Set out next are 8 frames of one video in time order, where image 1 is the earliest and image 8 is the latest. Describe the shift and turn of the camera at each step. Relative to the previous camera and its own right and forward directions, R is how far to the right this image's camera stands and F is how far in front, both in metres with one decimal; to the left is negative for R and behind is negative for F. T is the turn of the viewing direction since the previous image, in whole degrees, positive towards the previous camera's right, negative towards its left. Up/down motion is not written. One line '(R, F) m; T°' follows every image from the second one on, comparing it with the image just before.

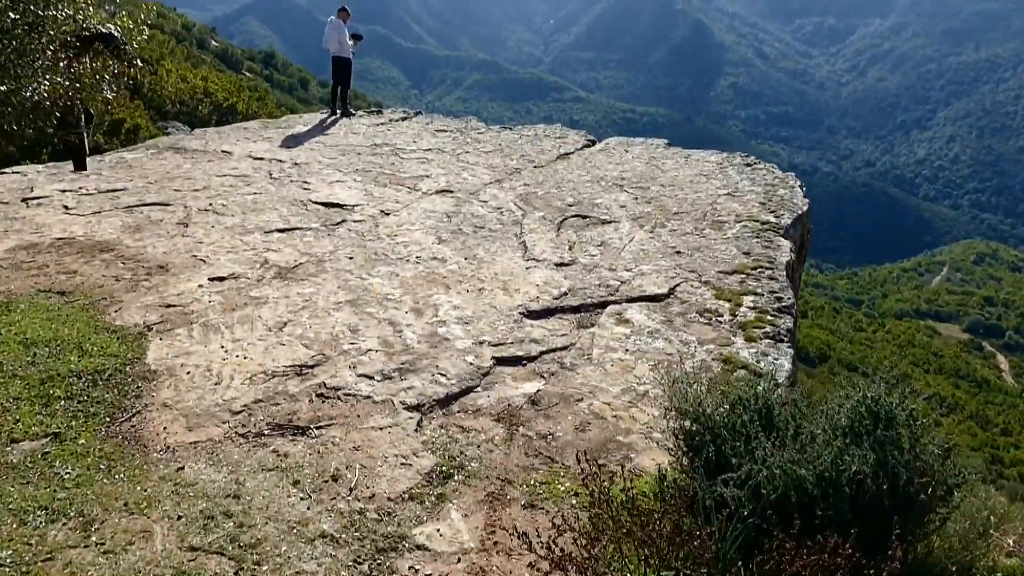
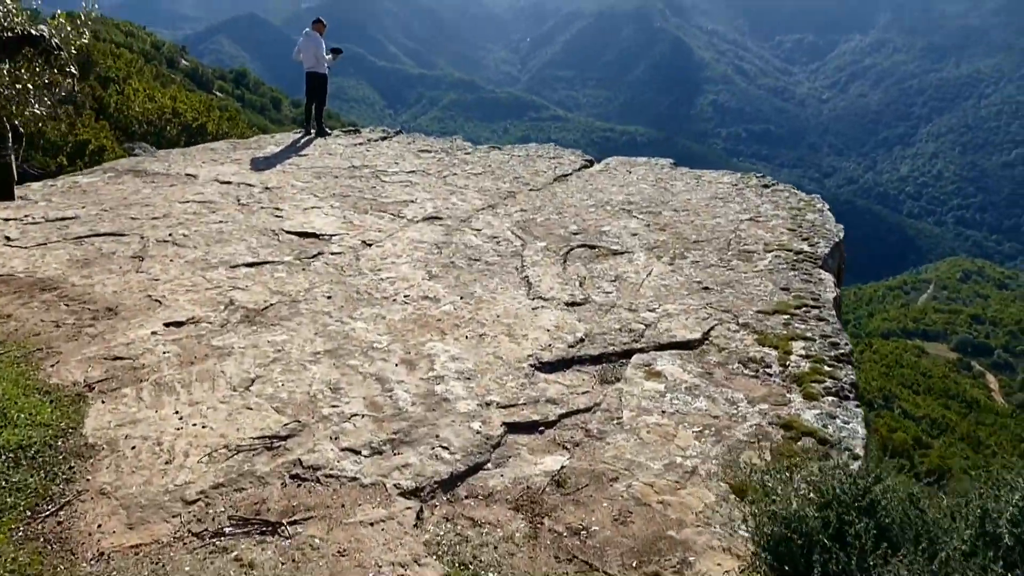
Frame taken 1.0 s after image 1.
(-0.2, +0.8) m; +2°
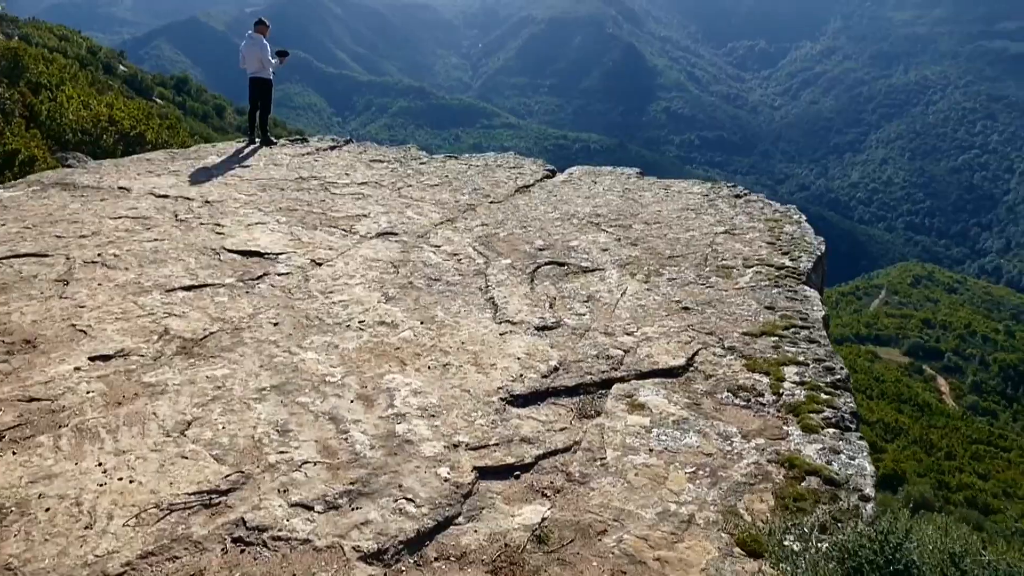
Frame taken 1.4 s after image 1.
(-0.1, +0.4) m; +3°
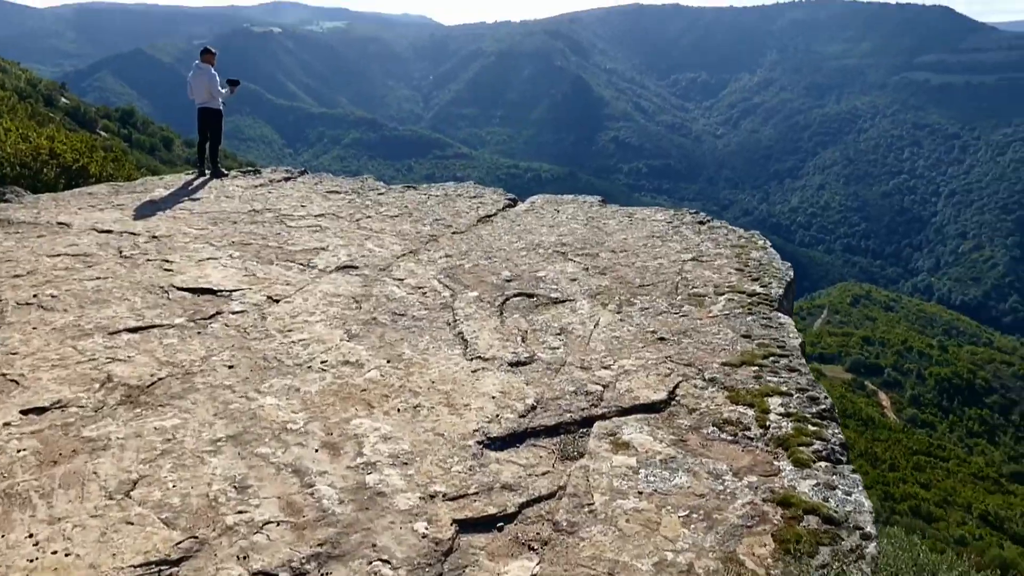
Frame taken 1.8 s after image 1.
(-0.1, +0.2) m; +3°
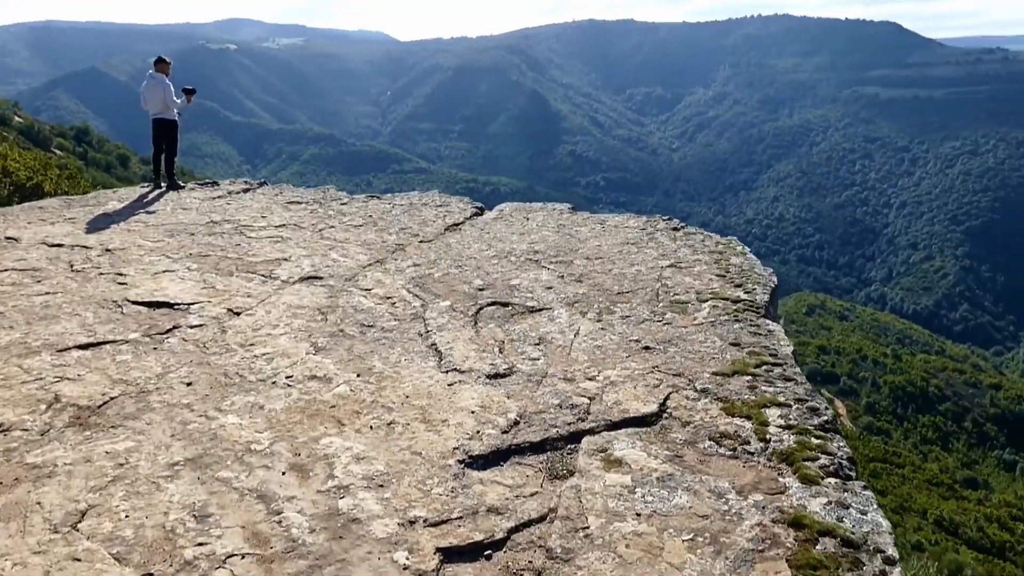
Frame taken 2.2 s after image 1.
(-0.1, +0.2) m; +2°
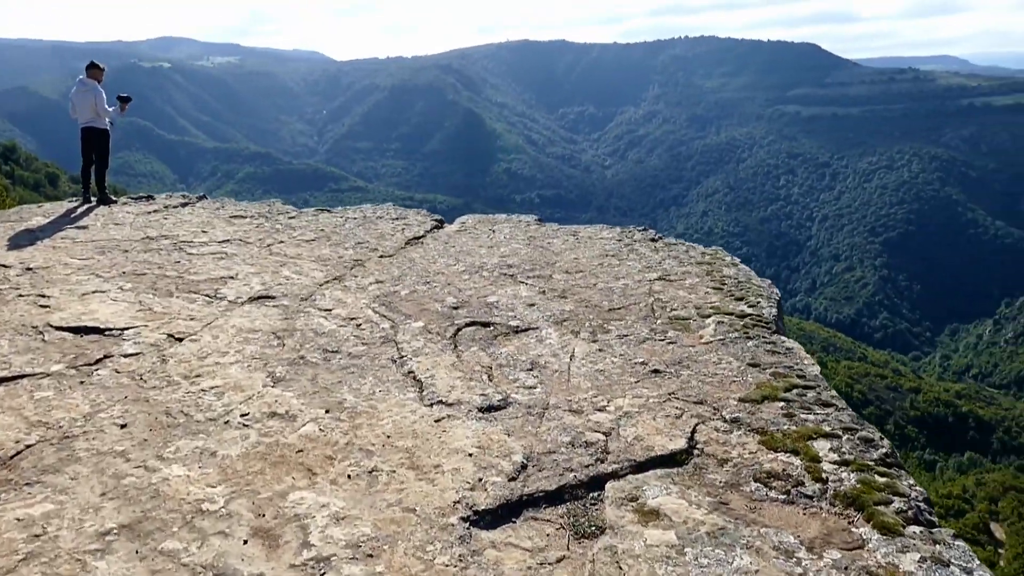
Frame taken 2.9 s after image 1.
(-0.2, +0.6) m; +4°
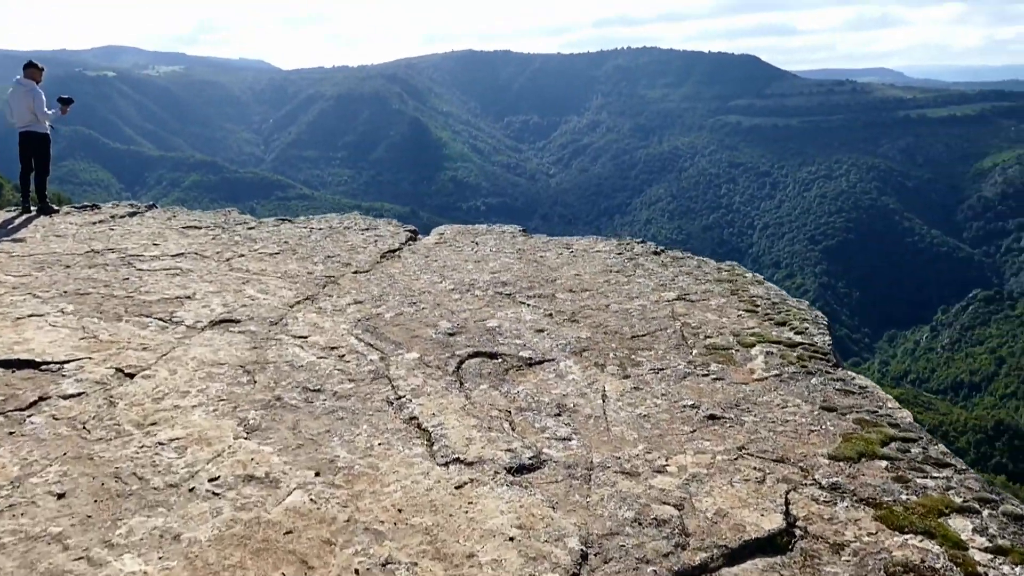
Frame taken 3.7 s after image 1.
(-0.3, +0.7) m; +3°
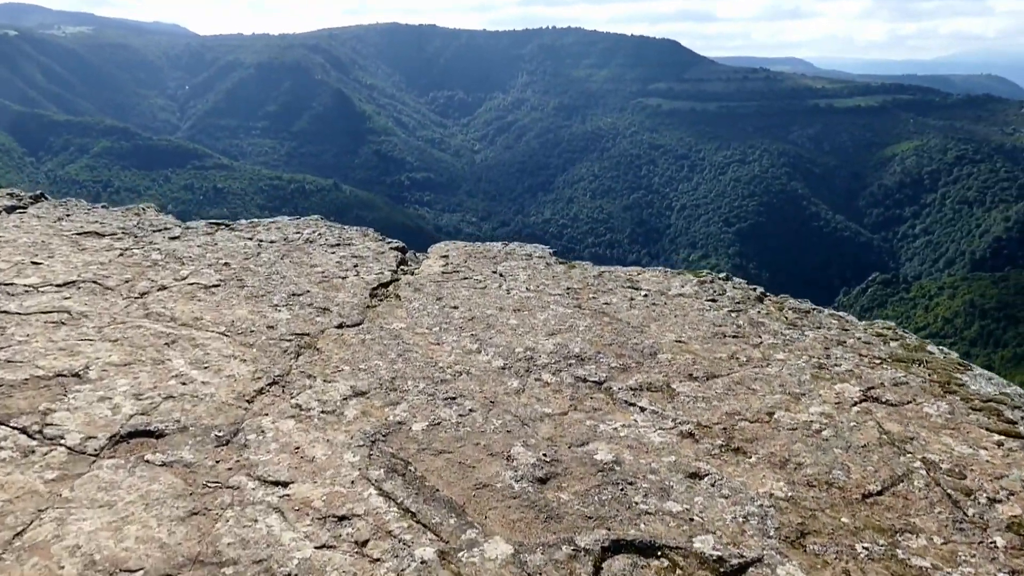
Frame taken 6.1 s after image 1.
(-0.7, +2.0) m; +5°
